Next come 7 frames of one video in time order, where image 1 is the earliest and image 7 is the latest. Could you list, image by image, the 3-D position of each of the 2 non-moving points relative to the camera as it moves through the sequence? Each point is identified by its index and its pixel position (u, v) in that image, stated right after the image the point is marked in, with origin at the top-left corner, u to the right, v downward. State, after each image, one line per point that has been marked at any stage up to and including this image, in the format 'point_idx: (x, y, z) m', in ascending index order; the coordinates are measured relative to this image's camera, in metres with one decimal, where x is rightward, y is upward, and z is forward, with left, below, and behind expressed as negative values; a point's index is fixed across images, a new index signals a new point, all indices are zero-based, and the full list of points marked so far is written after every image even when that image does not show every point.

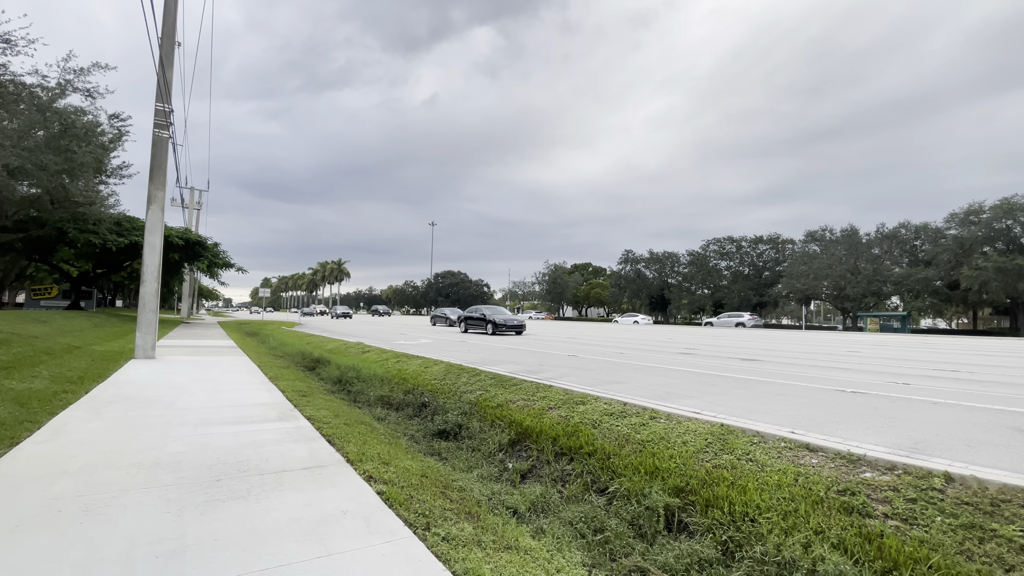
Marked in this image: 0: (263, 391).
0: (-3.9, -1.6, +8.1) m
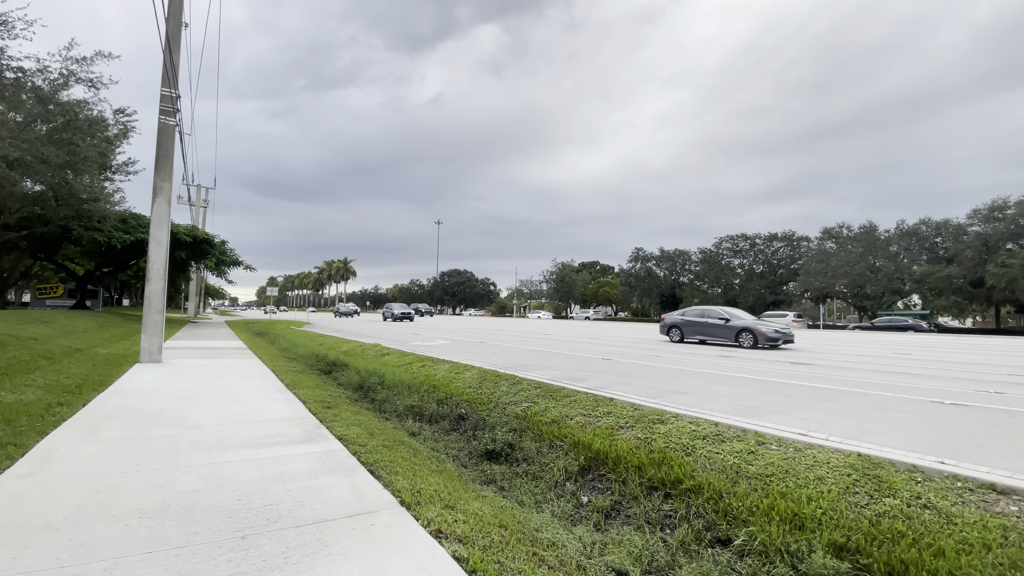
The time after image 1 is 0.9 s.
0: (-3.2, -1.6, +7.2) m
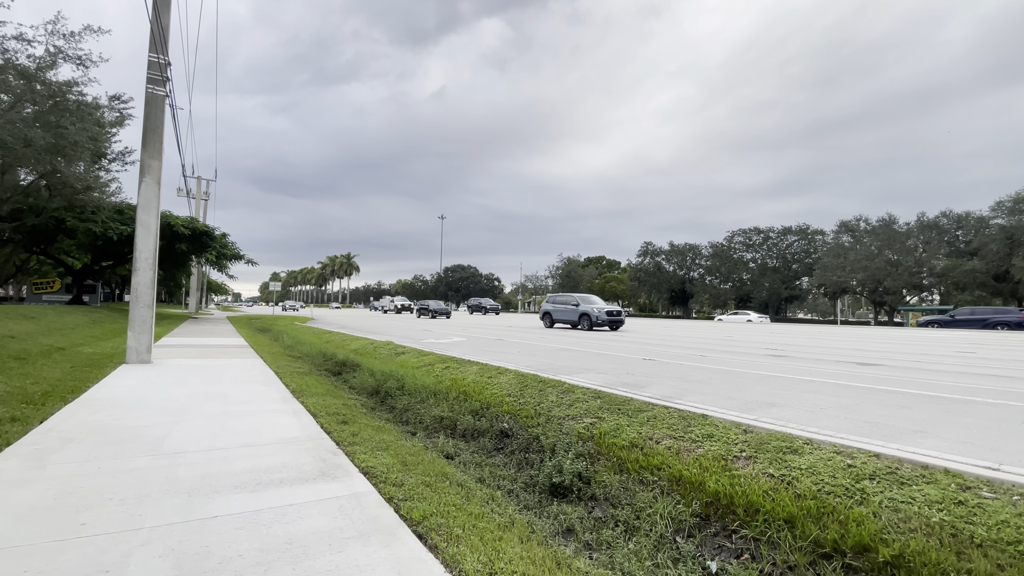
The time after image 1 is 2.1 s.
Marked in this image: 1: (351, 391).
0: (-2.6, -1.5, +5.9) m
1: (-2.9, -1.8, +9.2) m
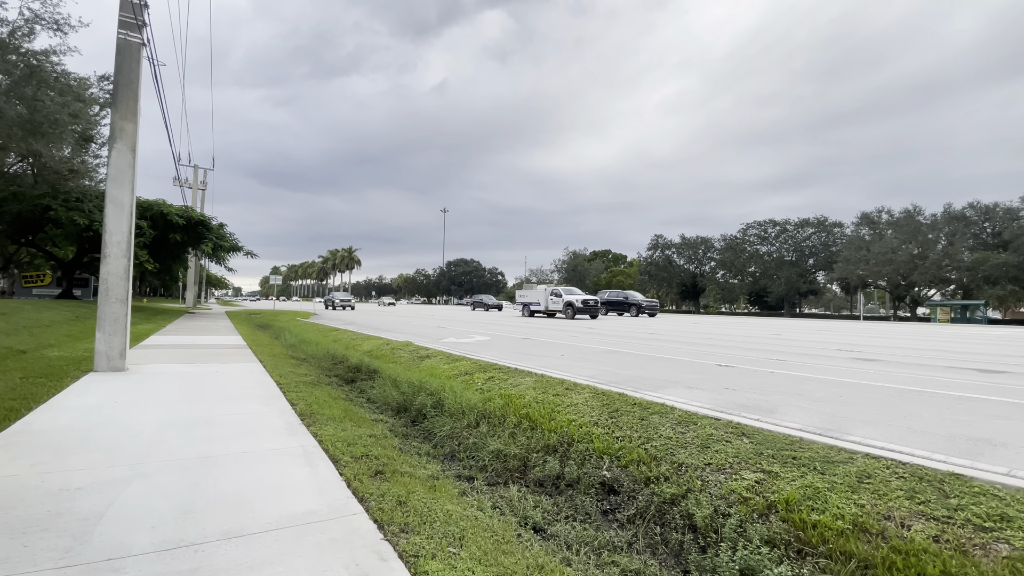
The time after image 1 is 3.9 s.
0: (-1.7, -1.4, +4.0) m
1: (-2.0, -1.7, +7.3) m
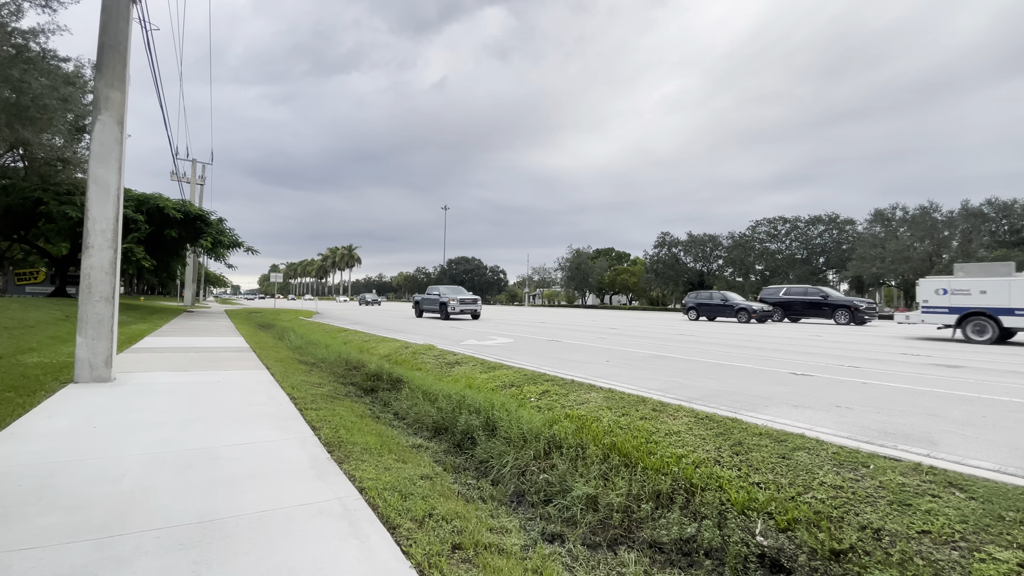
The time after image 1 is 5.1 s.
0: (-0.9, -1.4, +2.8) m
1: (-1.3, -1.7, +6.1) m
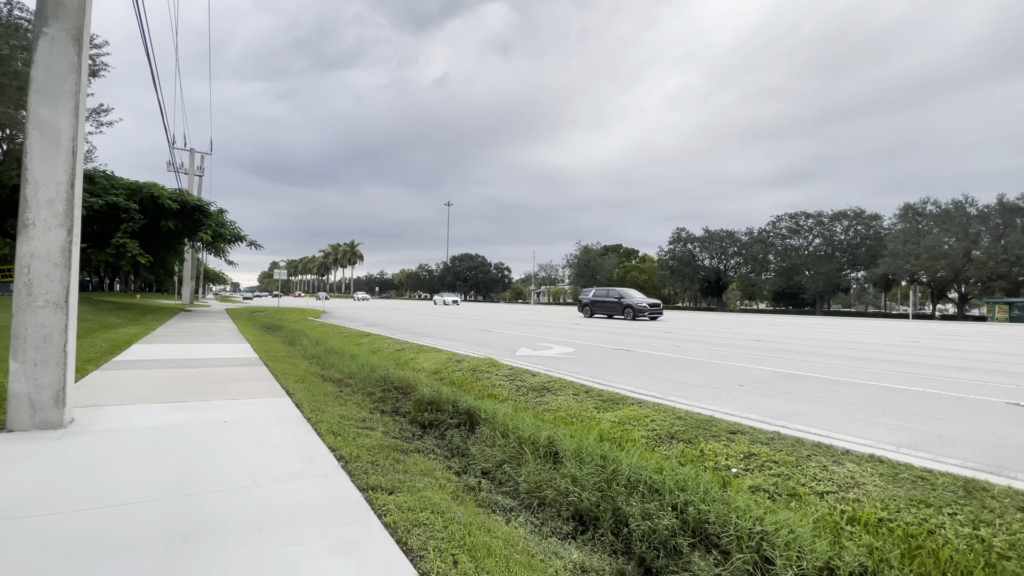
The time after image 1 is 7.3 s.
0: (+0.5, -1.4, +0.5) m
1: (+0.1, -1.7, +3.8) m
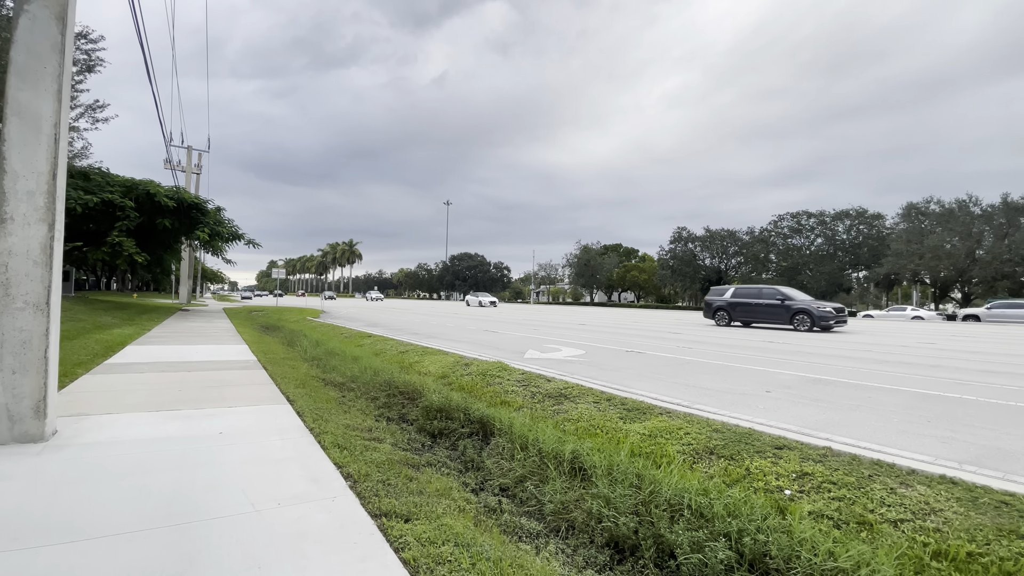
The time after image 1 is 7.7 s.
0: (+0.7, -1.4, +0.1) m
1: (+0.3, -1.7, +3.4) m
